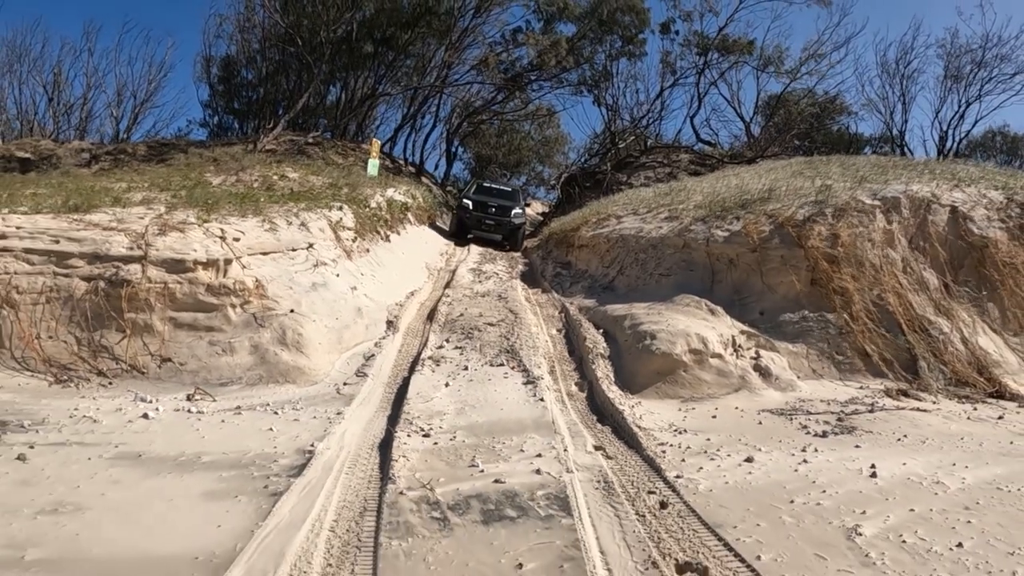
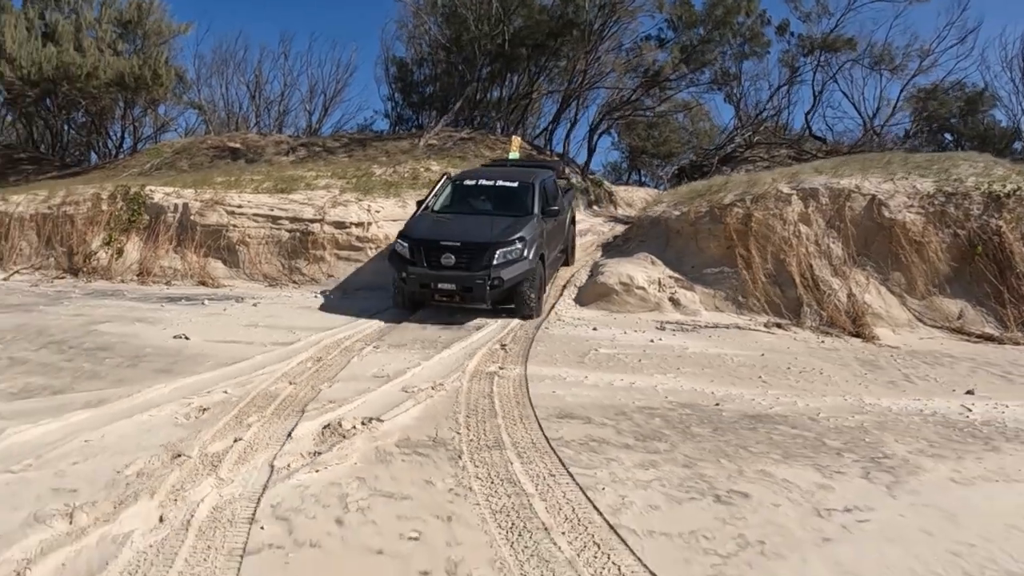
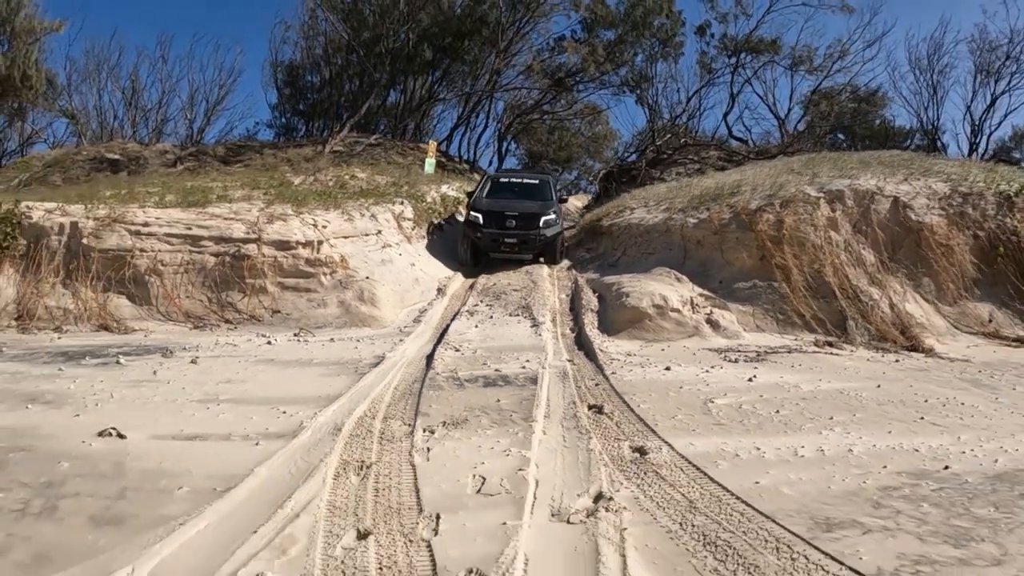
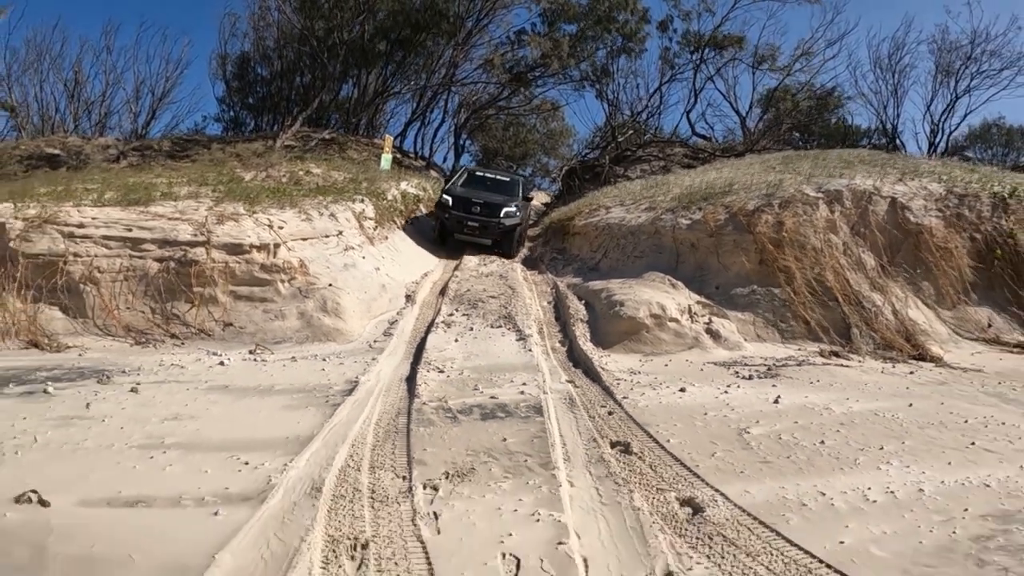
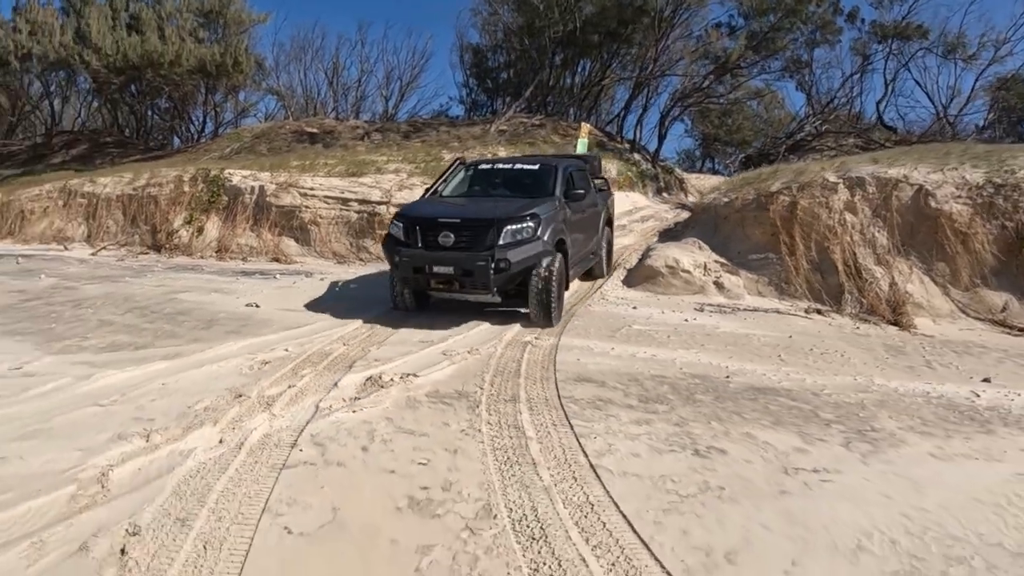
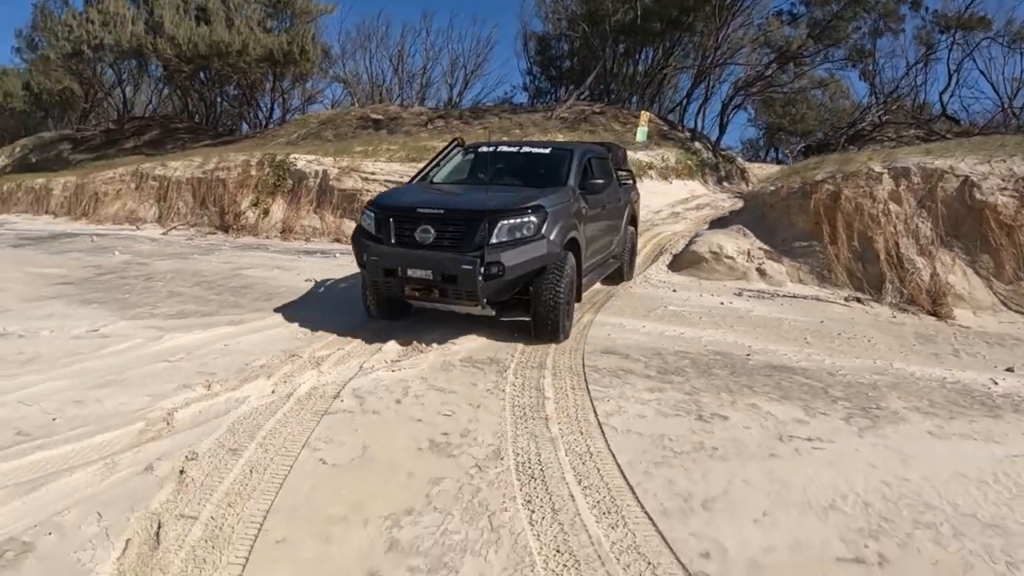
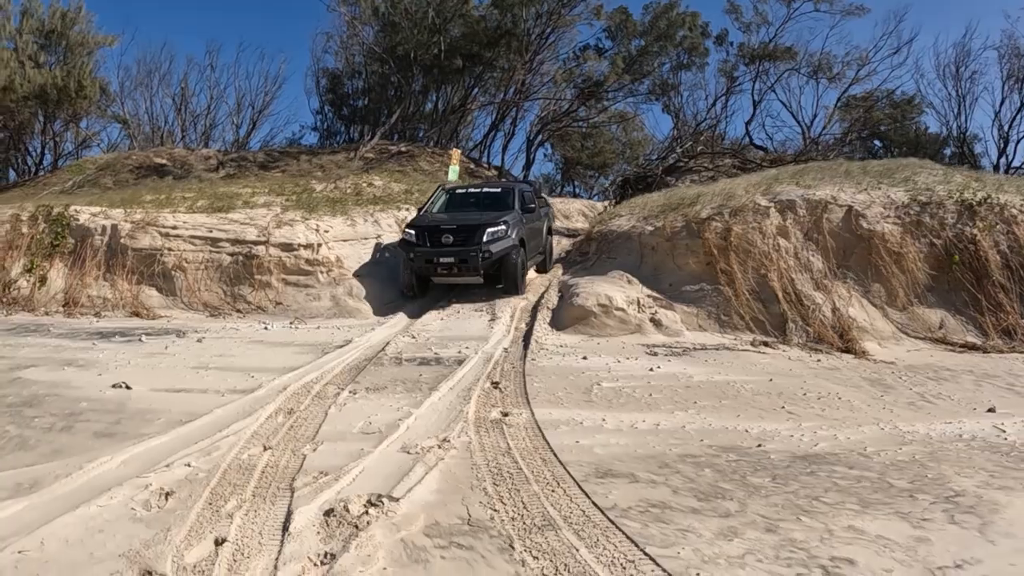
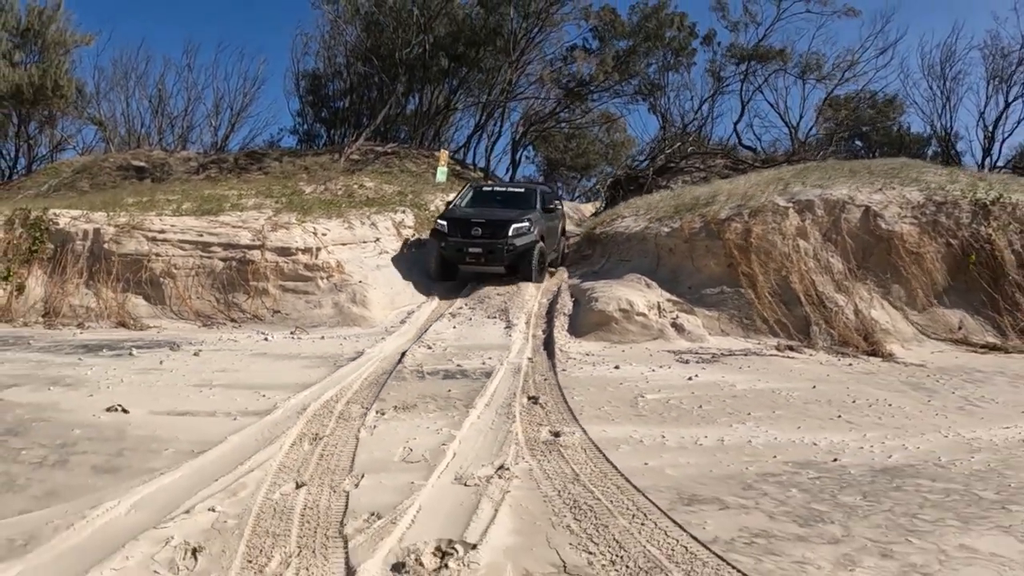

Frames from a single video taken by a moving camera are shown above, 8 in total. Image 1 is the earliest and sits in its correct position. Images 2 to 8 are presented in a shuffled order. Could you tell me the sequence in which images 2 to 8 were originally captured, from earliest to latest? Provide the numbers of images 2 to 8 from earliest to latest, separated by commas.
4, 3, 8, 7, 2, 5, 6
